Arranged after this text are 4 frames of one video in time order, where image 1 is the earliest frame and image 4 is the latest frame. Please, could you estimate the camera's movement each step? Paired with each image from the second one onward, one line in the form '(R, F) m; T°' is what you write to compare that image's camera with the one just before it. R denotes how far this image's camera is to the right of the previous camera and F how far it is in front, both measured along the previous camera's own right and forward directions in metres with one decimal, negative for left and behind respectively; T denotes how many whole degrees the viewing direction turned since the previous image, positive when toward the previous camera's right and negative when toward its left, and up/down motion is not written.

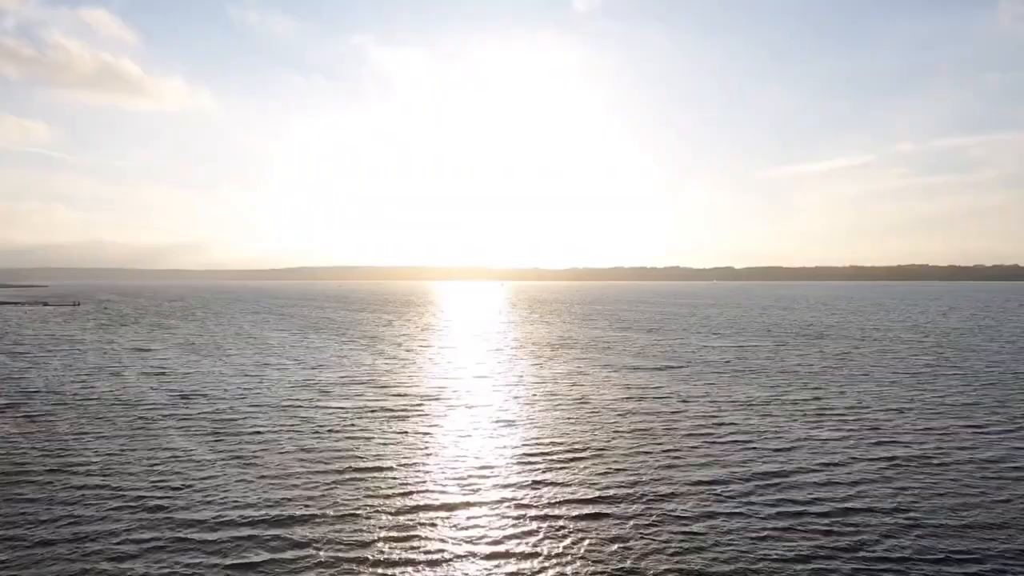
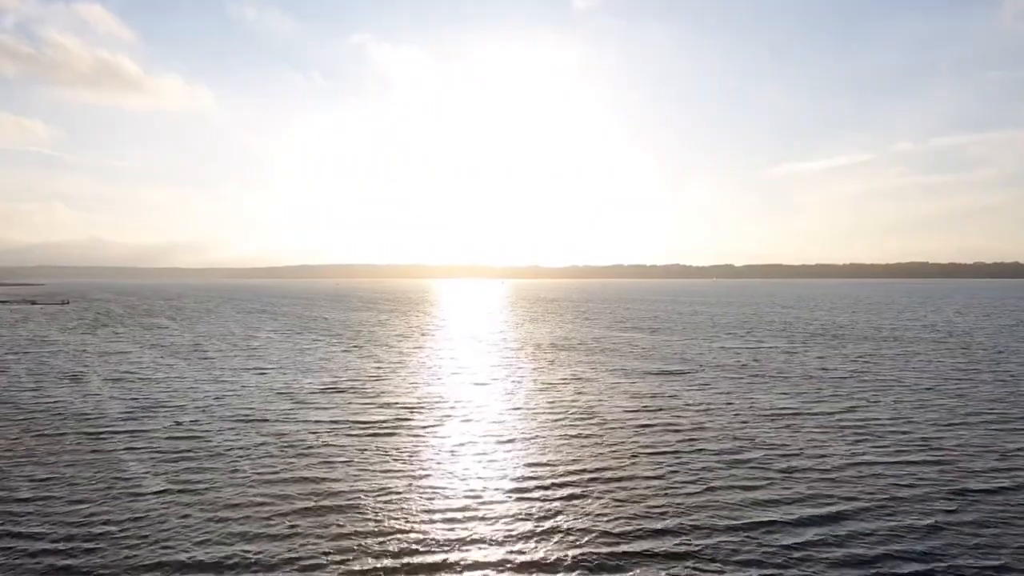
(+0.1, +4.5) m; 0°
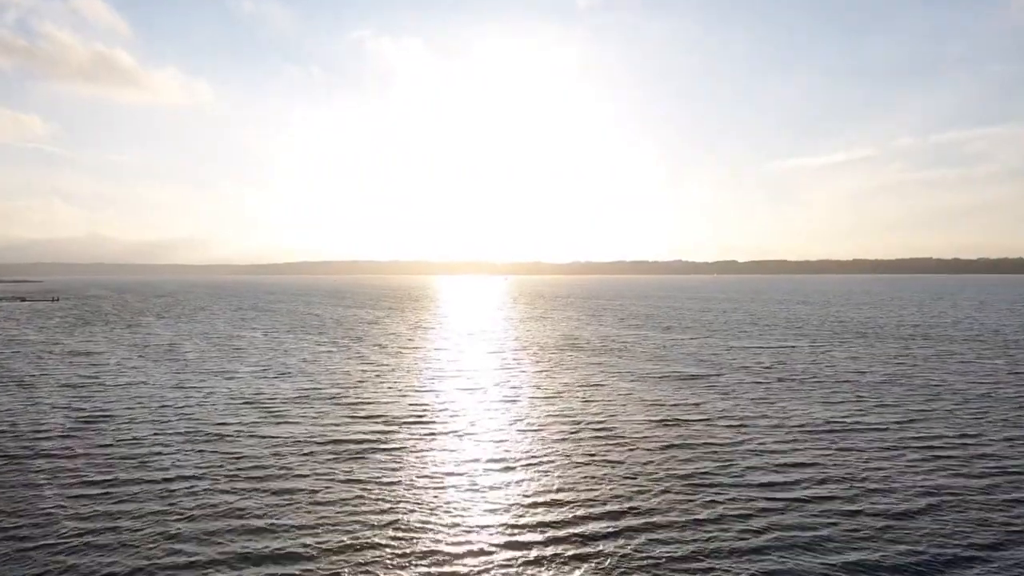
(+0.1, +5.4) m; 0°
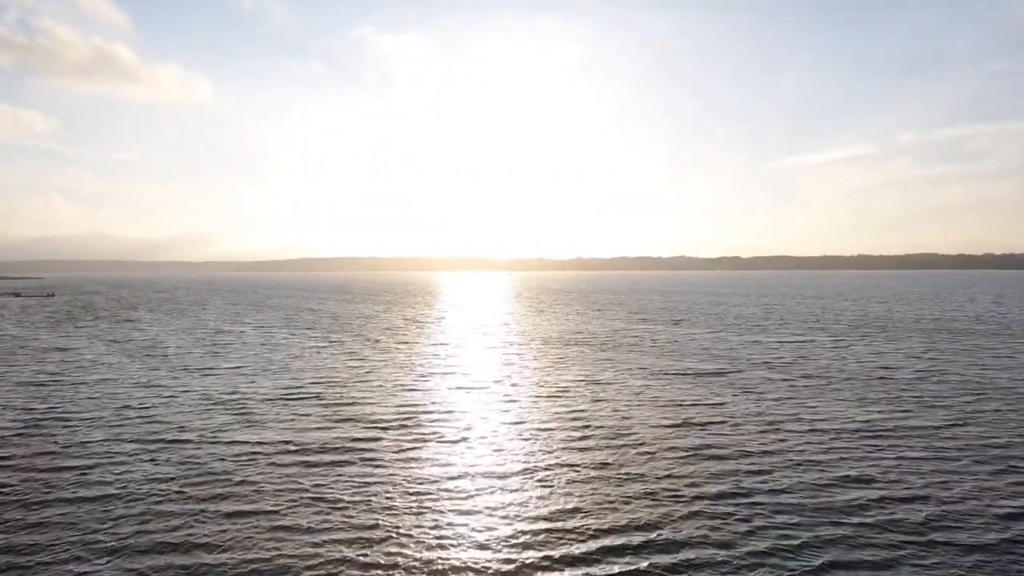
(+0.1, +3.9) m; 0°
